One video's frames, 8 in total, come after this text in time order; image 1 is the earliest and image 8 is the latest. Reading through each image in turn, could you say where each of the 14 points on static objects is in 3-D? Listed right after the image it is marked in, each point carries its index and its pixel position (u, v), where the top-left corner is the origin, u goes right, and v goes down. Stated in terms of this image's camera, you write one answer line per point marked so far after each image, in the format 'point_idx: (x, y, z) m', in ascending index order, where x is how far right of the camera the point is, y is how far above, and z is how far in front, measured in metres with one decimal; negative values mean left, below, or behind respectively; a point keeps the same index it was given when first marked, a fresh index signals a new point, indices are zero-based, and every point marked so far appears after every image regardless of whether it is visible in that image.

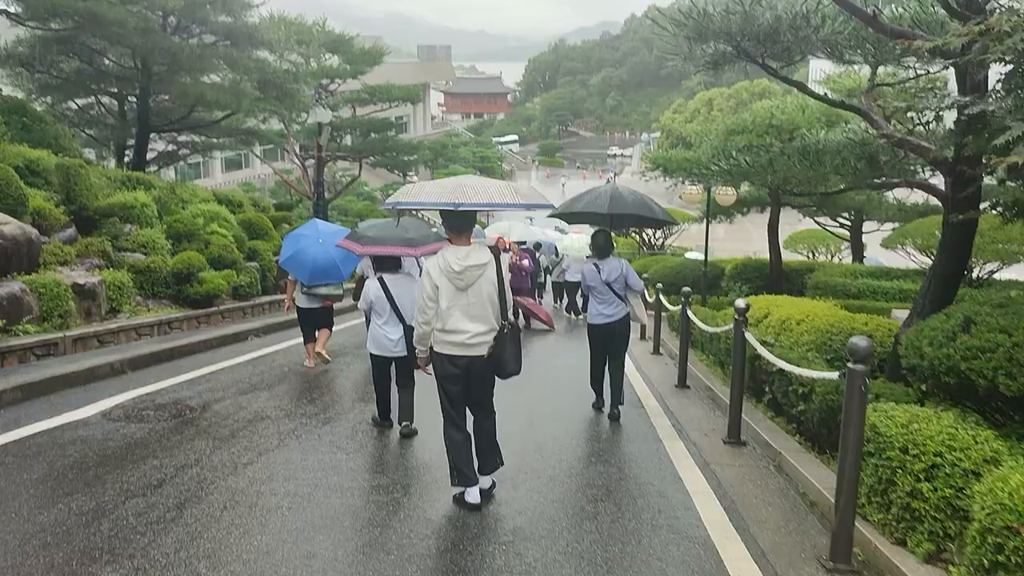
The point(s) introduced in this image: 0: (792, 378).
0: (+2.1, -0.7, +6.4) m
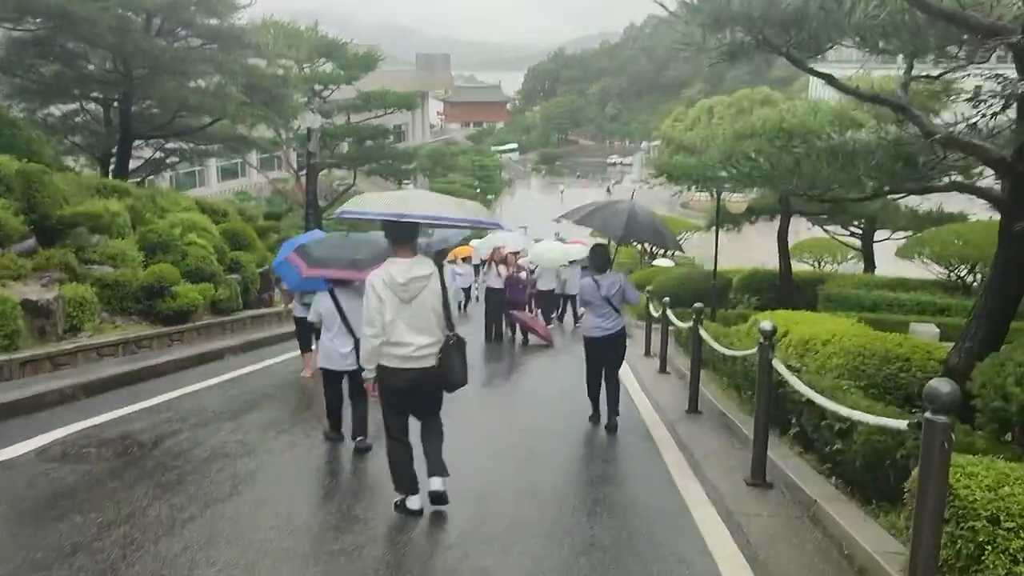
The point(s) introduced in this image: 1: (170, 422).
0: (+2.0, -0.8, +5.6) m
1: (-2.7, -1.1, +6.9) m
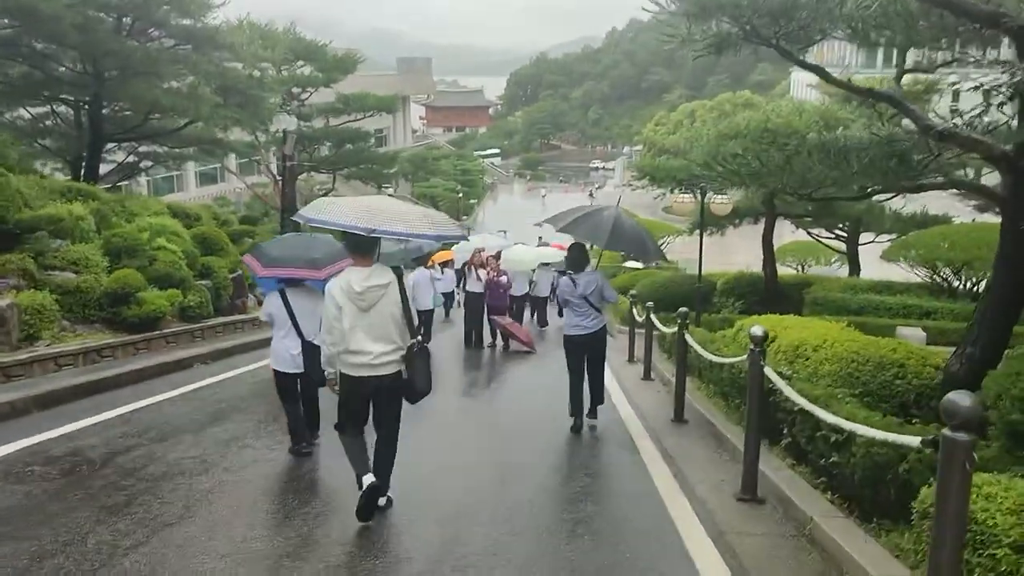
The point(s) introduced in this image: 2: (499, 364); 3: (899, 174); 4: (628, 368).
0: (+1.9, -0.8, +5.3) m
1: (-2.9, -1.1, +6.5) m
2: (-0.2, -1.0, +12.2) m
3: (+2.9, +0.8, +6.6) m
4: (+1.5, -1.1, +11.8) m
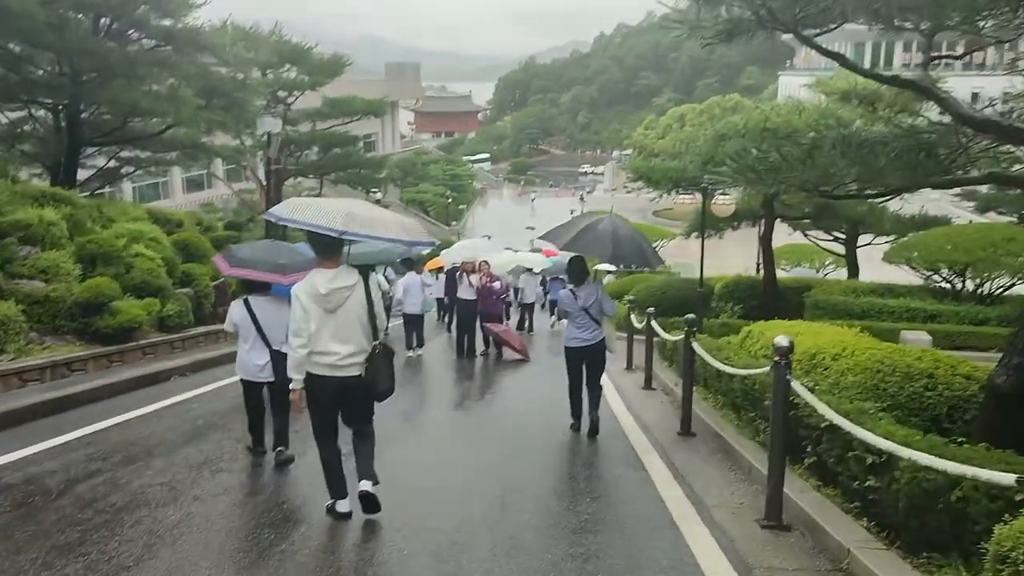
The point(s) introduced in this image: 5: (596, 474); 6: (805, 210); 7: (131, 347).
0: (+1.9, -0.8, +4.8) m
1: (-2.9, -1.2, +5.9) m
2: (-0.3, -1.1, +11.7) m
3: (+2.9, +0.8, +6.1) m
4: (+1.5, -1.1, +11.3) m
5: (+0.6, -1.3, +6.2) m
6: (+5.3, +1.4, +16.0) m
7: (-4.5, -0.7, +10.3) m
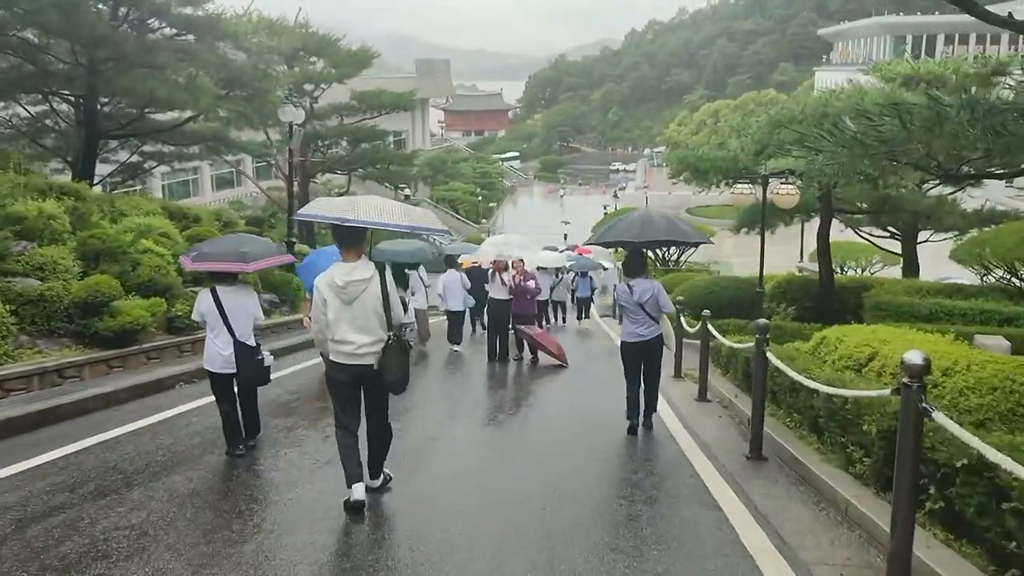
0: (+2.1, -0.8, +3.7) m
1: (-2.6, -1.2, +5.0) m
2: (+0.2, -1.1, +10.7) m
3: (+3.1, +0.8, +5.0) m
4: (+1.9, -1.1, +10.2) m
5: (+0.9, -1.3, +5.2) m
6: (+5.9, +1.4, +14.7) m
7: (-4.1, -0.7, +9.4) m
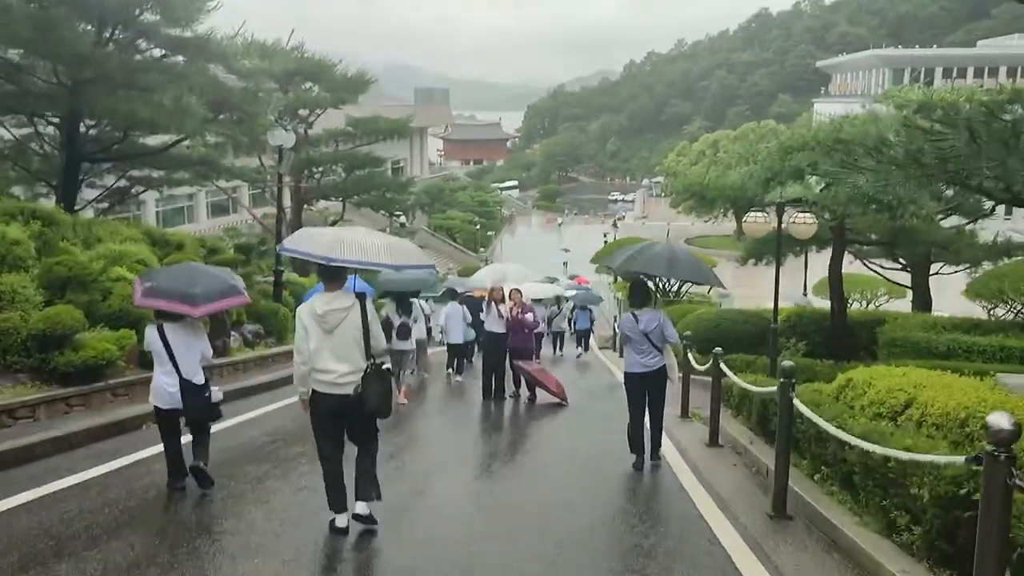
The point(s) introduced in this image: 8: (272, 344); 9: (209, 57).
0: (+2.1, -1.0, +3.0) m
1: (-2.6, -1.3, +4.2) m
2: (+0.2, -1.5, +10.0) m
3: (+3.1, +0.6, +4.3) m
4: (+1.9, -1.5, +9.5) m
5: (+0.8, -1.5, +4.4) m
6: (+5.9, +0.9, +14.1) m
7: (-4.1, -1.0, +8.7) m
8: (-4.2, -1.0, +15.2) m
9: (-6.0, +4.6, +17.4) m
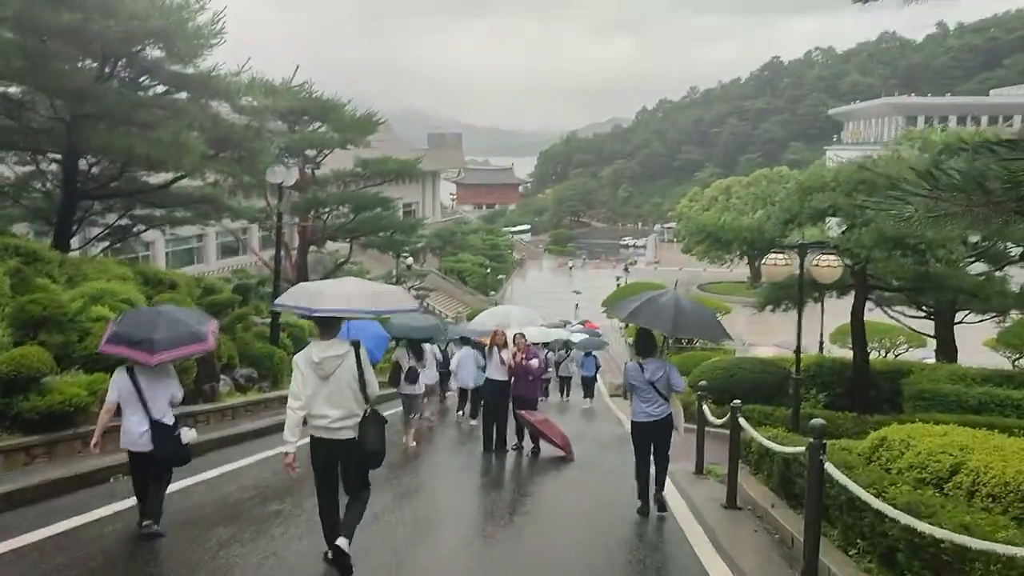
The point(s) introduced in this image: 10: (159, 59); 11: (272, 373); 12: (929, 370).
0: (+2.0, -1.1, +2.3) m
1: (-2.7, -1.5, +3.6) m
2: (+0.2, -2.0, +9.2) m
3: (+3.1, +0.4, +3.7) m
4: (+1.9, -2.0, +8.7) m
5: (+0.8, -1.7, +3.7) m
6: (+6.0, +0.1, +13.4) m
7: (-4.1, -1.4, +8.0) m
8: (-4.1, -1.7, +14.5) m
9: (-5.9, +3.8, +17.1) m
10: (-6.7, +4.3, +16.5) m
11: (-4.1, -1.5, +15.0) m
12: (+6.8, -1.4, +14.3) m
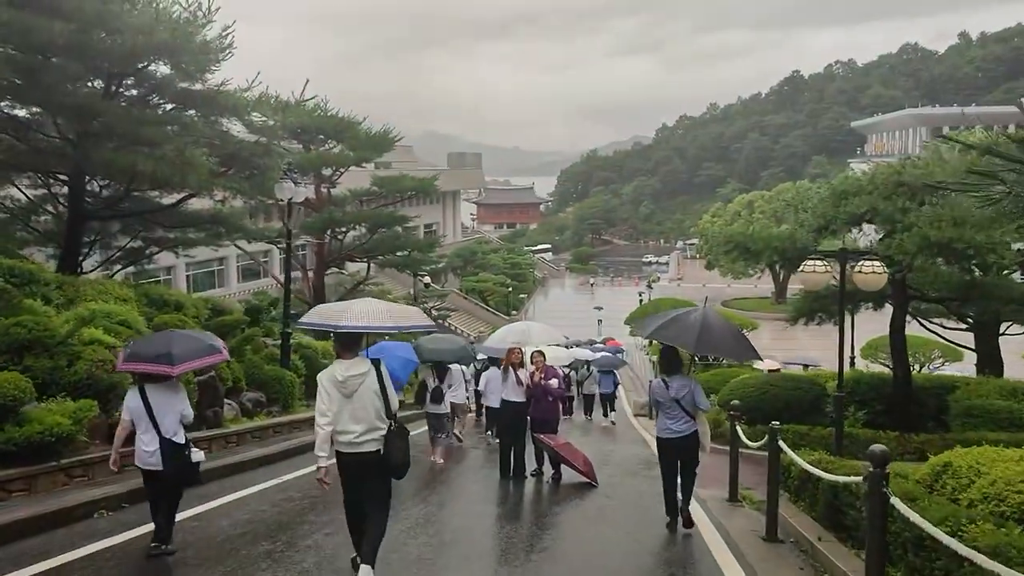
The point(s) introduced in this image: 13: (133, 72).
0: (+2.0, -1.1, +1.5) m
1: (-2.7, -1.6, +2.9) m
2: (+0.3, -2.1, +8.5) m
3: (+3.1, +0.4, +3.0) m
4: (+2.0, -2.1, +8.0) m
5: (+0.8, -1.7, +3.0) m
6: (+6.2, 0.0, +12.6) m
7: (-4.0, -1.5, +7.4) m
8: (-3.8, -2.0, +13.9) m
9: (-5.6, +3.4, +16.6) m
10: (-6.4, +3.9, +16.1) m
11: (-3.8, -1.8, +14.4) m
12: (+7.1, -1.5, +13.4) m
13: (-6.8, +3.9, +15.5) m
